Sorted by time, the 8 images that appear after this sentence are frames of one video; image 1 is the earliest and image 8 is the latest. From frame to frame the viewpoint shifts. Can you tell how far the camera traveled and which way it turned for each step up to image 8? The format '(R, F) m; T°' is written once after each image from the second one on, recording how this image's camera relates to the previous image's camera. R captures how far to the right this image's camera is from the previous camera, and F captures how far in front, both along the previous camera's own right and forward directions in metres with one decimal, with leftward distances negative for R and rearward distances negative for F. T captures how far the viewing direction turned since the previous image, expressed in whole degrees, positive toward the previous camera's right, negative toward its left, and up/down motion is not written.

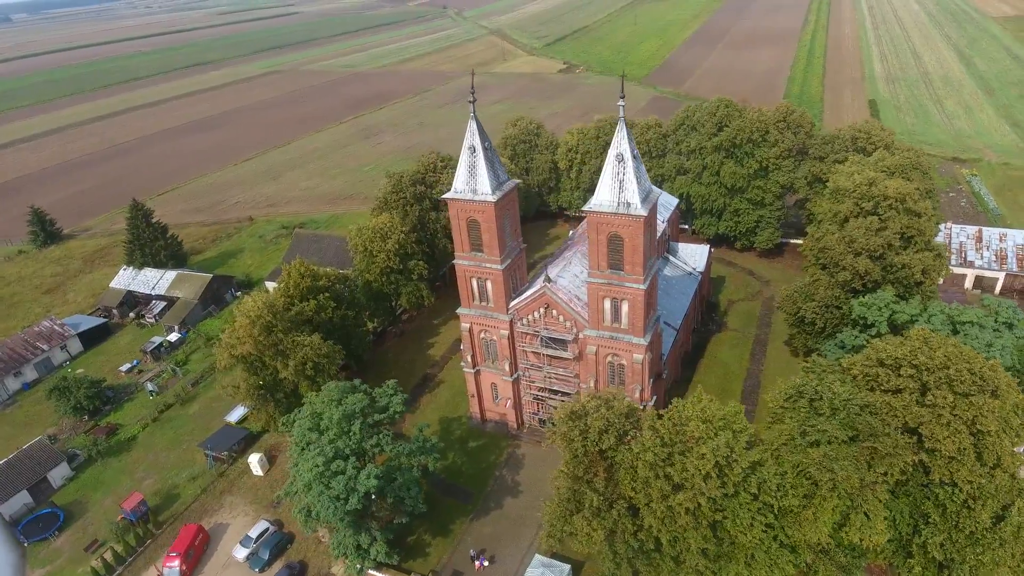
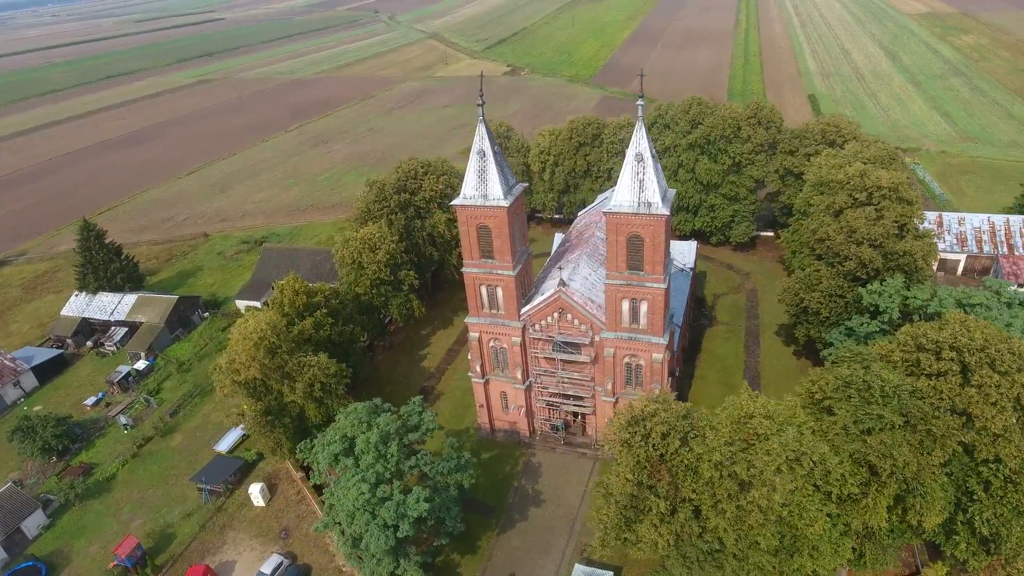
(-4.4, +1.0) m; +6°
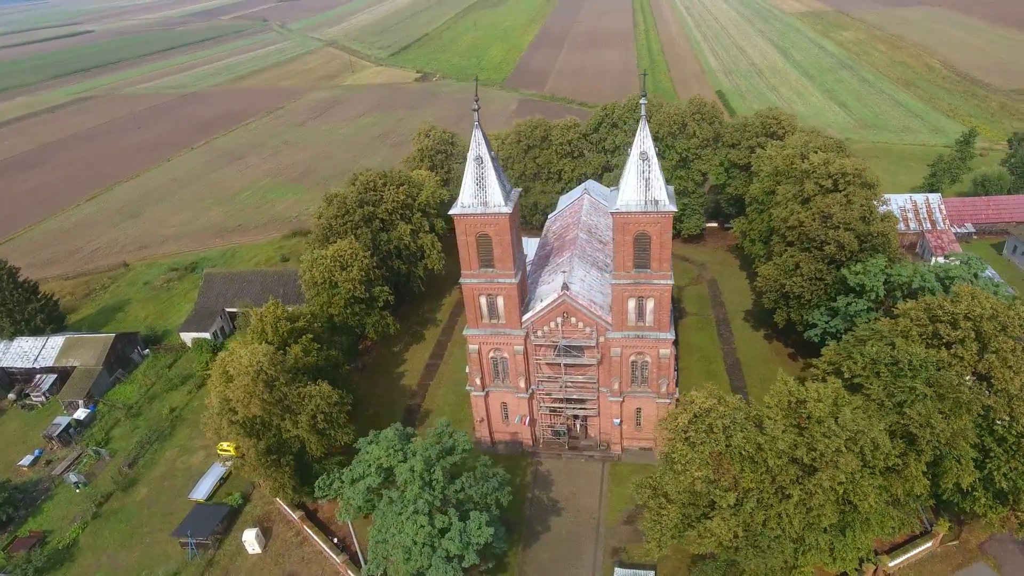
(-5.5, +1.2) m; +8°
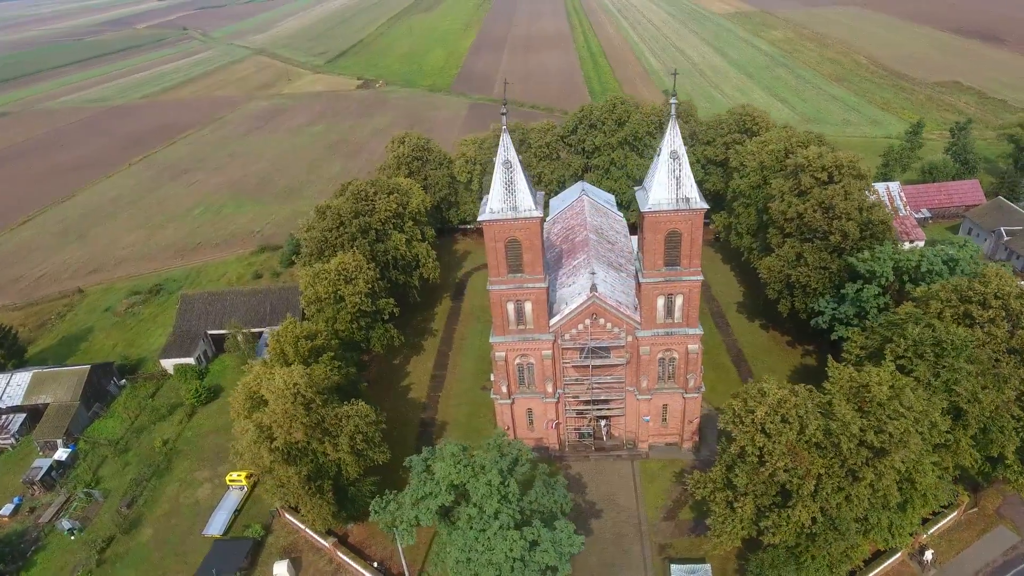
(-5.4, +0.7) m; +6°
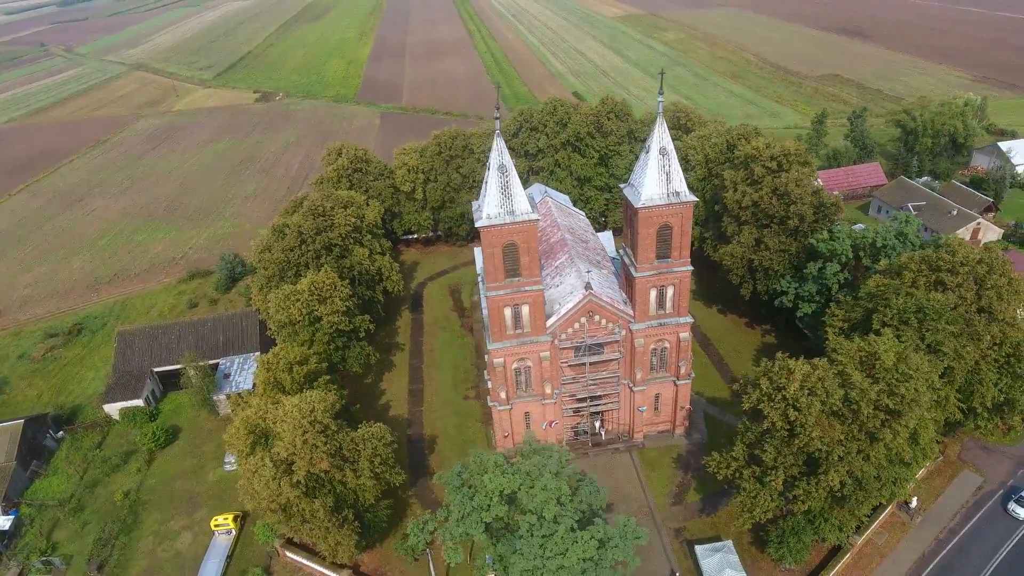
(-5.4, +0.6) m; +9°
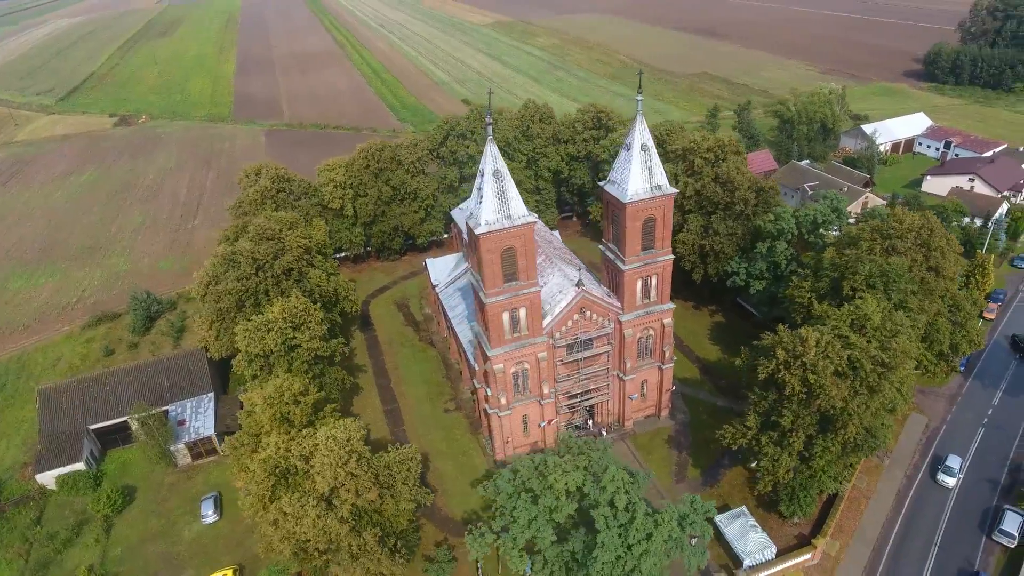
(-6.8, +0.6) m; +11°
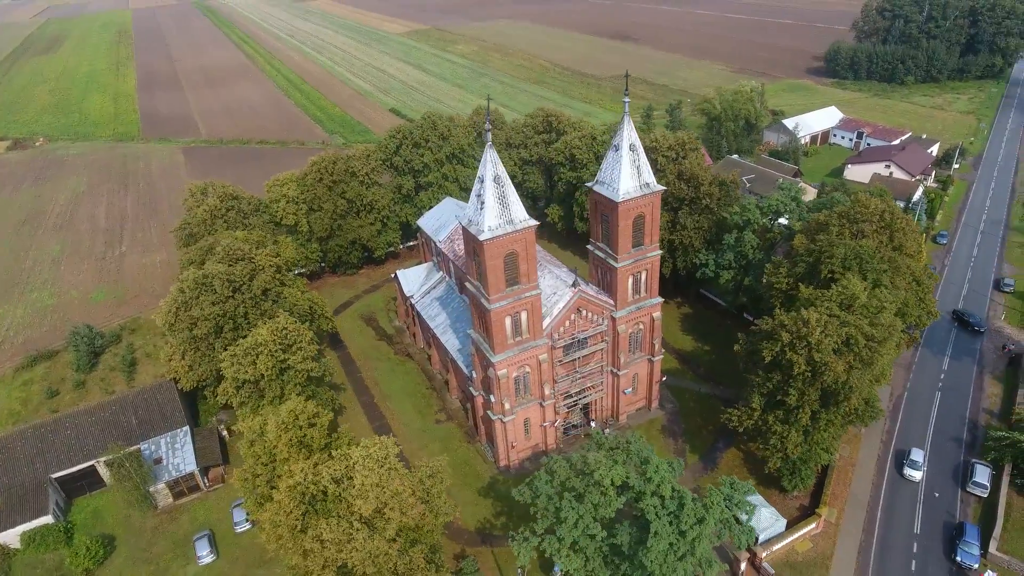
(-4.8, +0.2) m; +7°
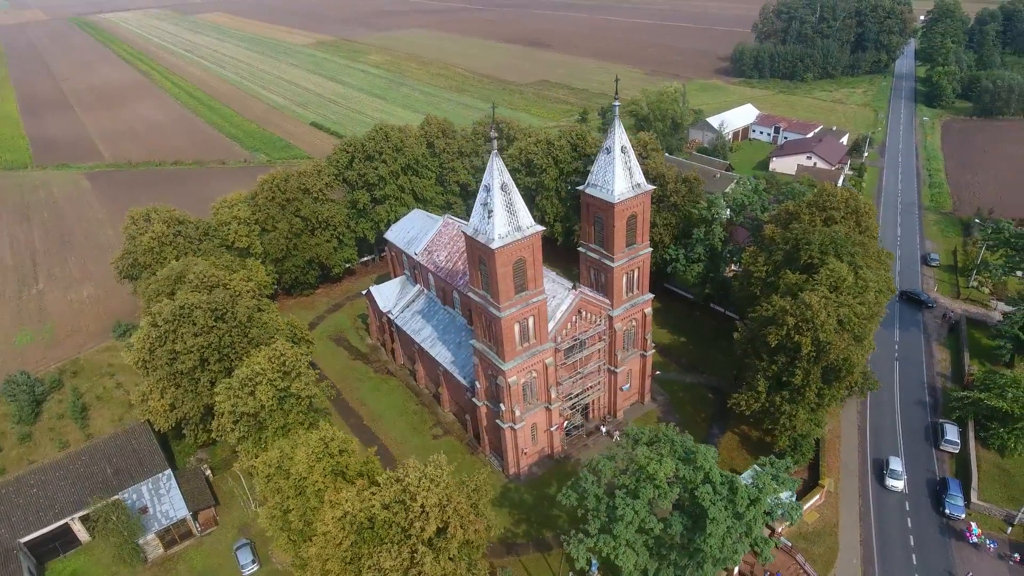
(-5.4, +0.4) m; +8°
